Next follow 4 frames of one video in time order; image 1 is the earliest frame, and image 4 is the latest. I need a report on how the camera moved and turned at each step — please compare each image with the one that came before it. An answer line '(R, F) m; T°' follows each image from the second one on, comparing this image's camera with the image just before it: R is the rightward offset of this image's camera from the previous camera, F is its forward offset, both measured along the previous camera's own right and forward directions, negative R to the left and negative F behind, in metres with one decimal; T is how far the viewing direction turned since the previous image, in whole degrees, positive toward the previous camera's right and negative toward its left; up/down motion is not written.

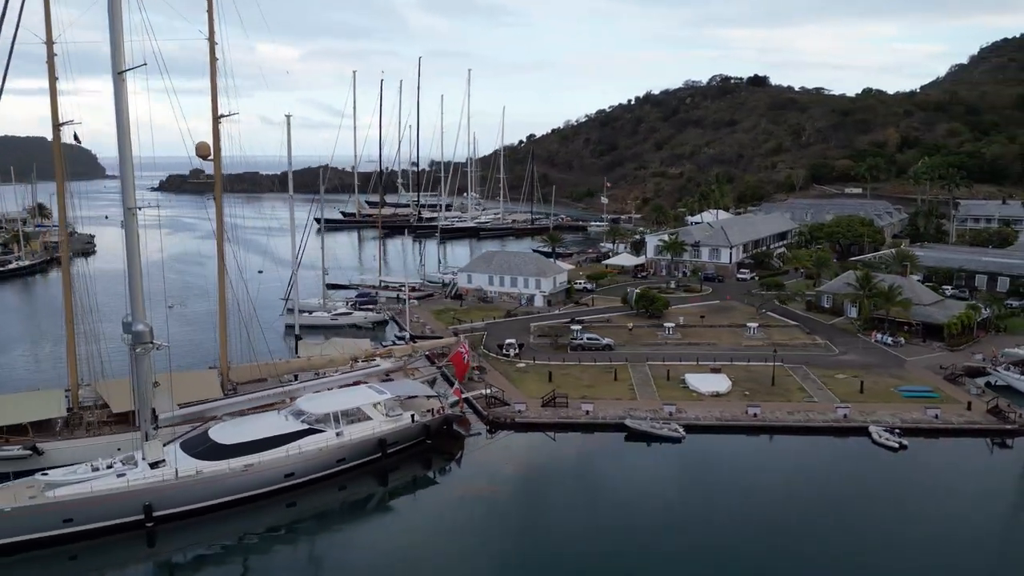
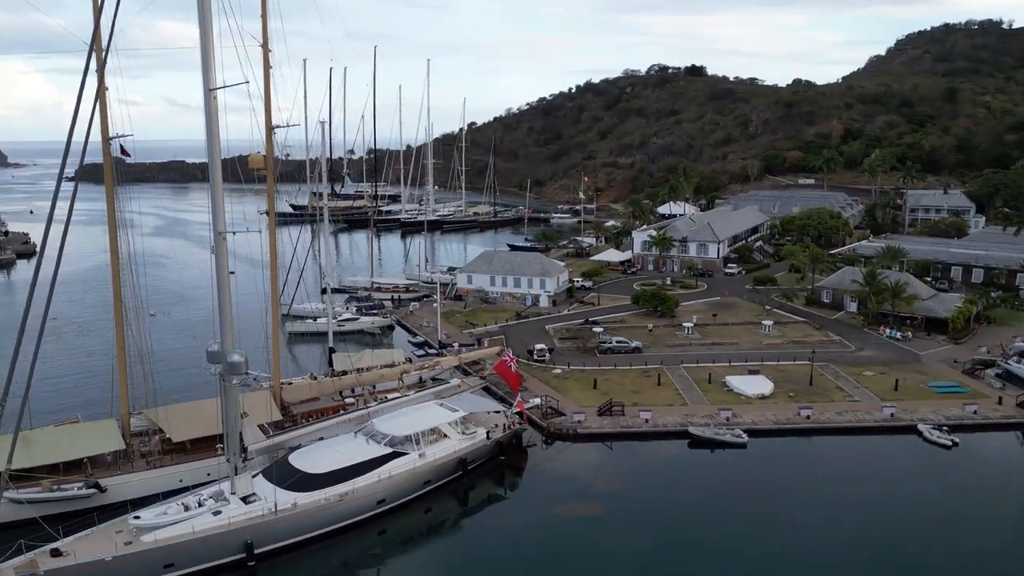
(-5.0, +0.5) m; +6°
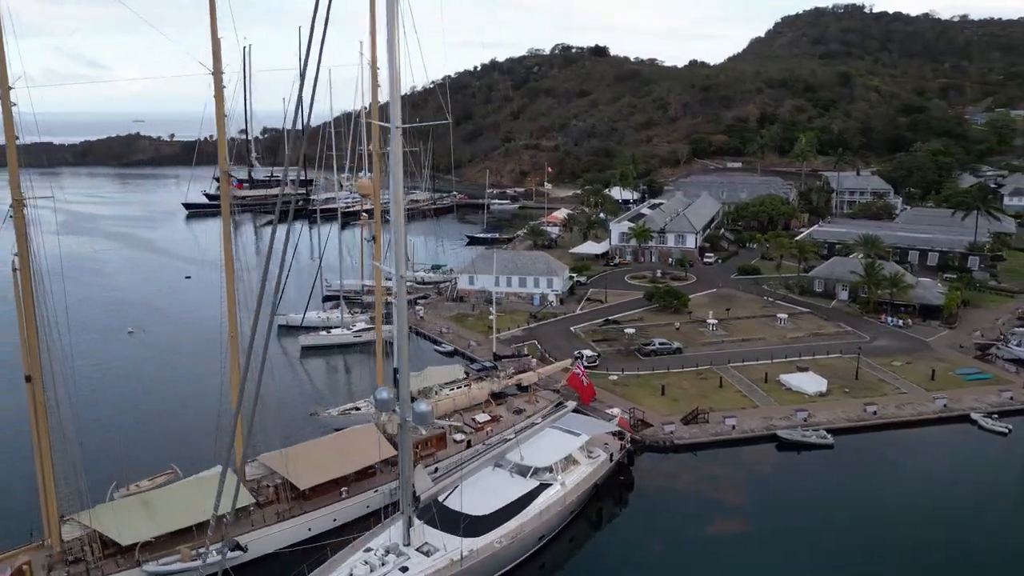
(-7.8, +1.0) m; +9°
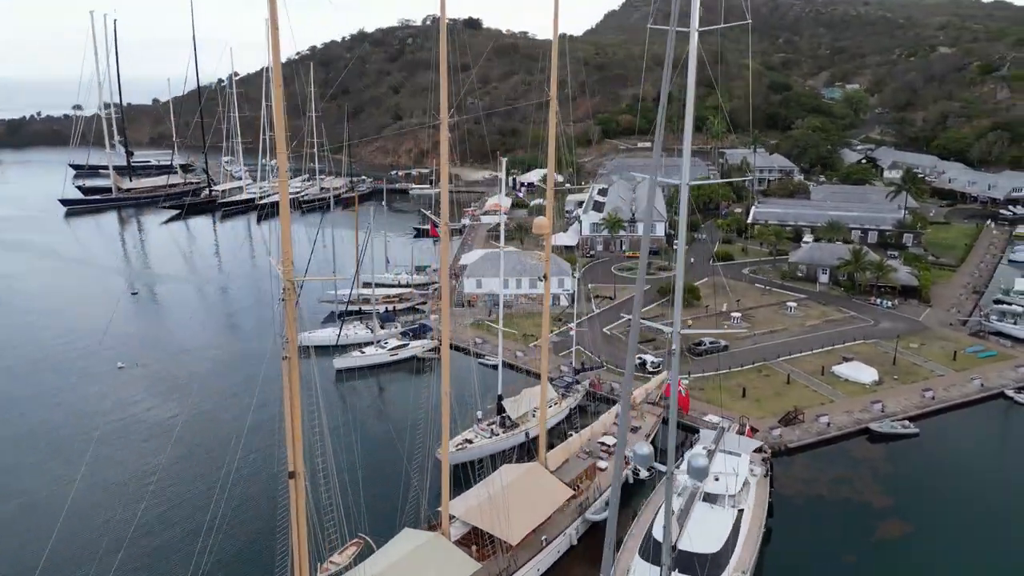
(-10.4, +1.6) m; +12°
